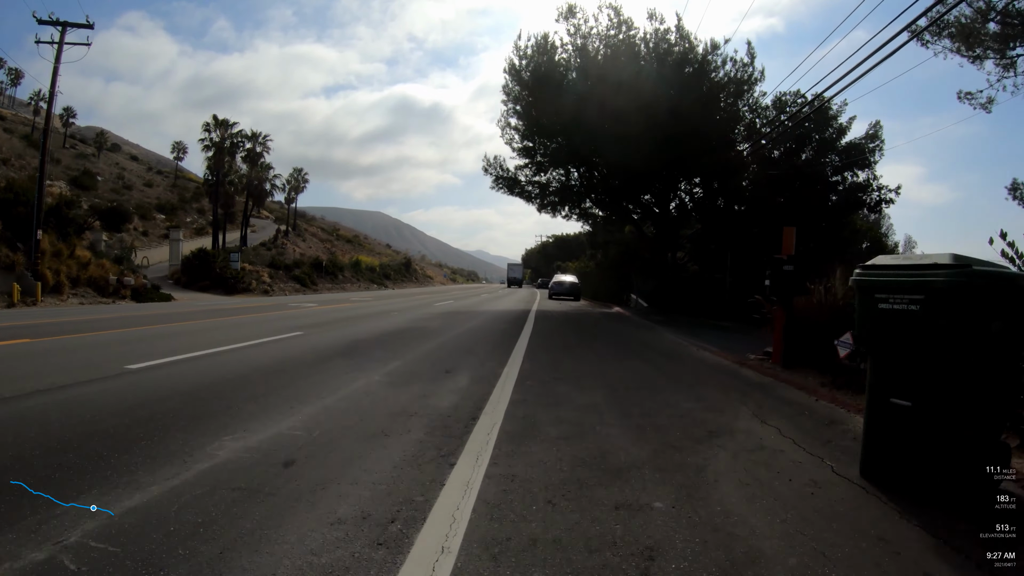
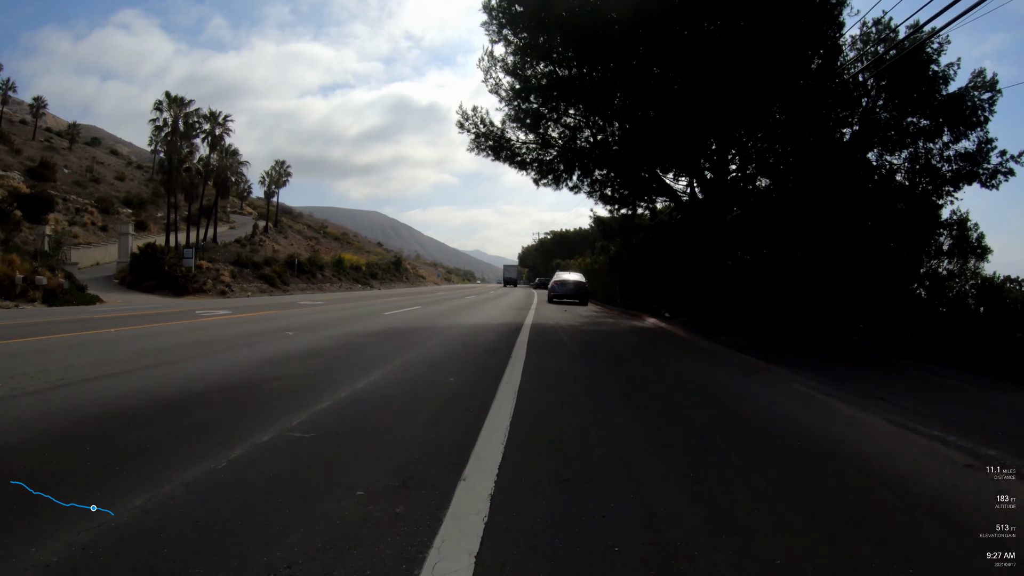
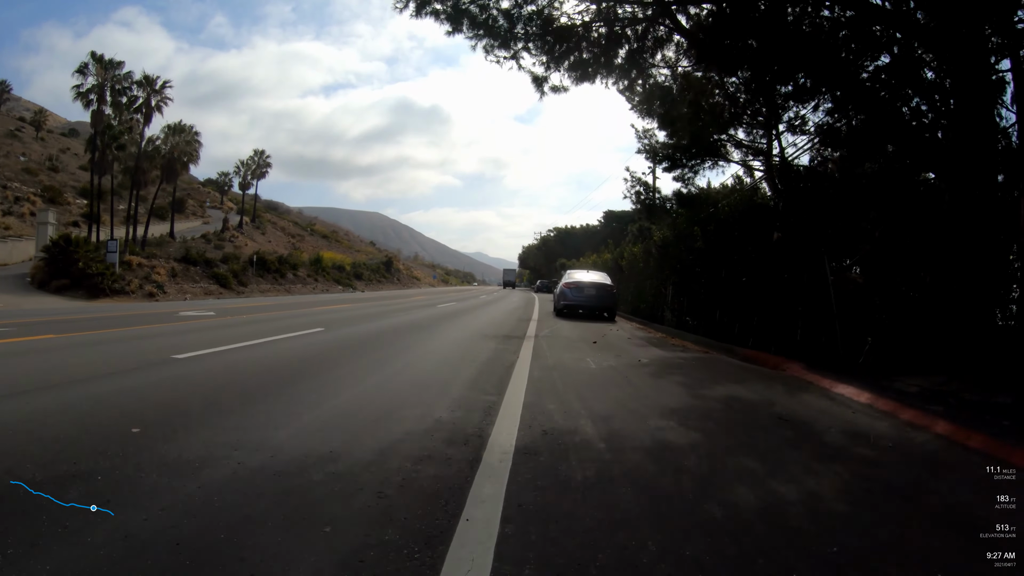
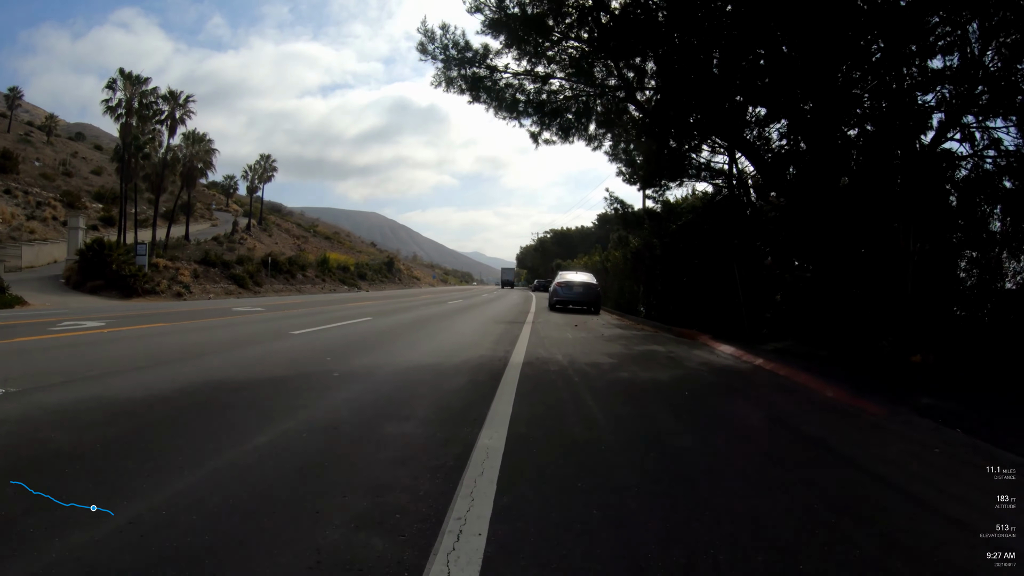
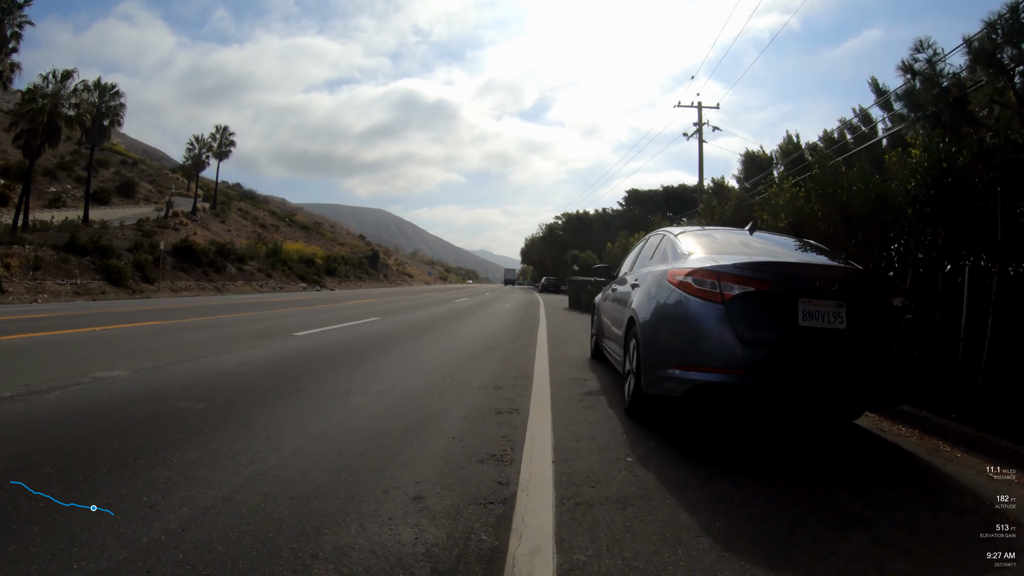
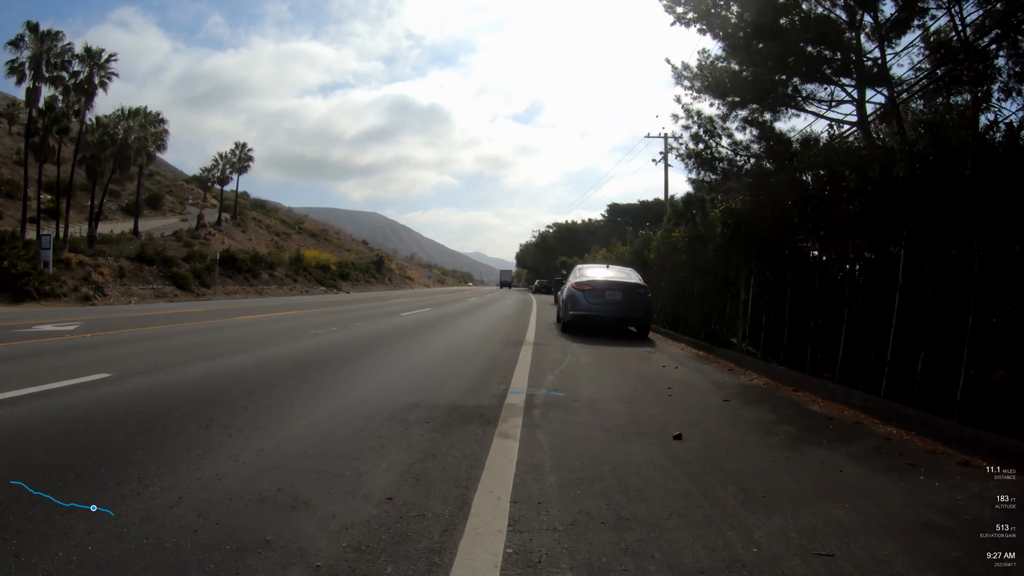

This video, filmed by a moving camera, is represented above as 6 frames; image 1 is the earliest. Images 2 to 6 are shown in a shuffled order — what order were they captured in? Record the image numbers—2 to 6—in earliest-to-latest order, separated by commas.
2, 4, 3, 6, 5
